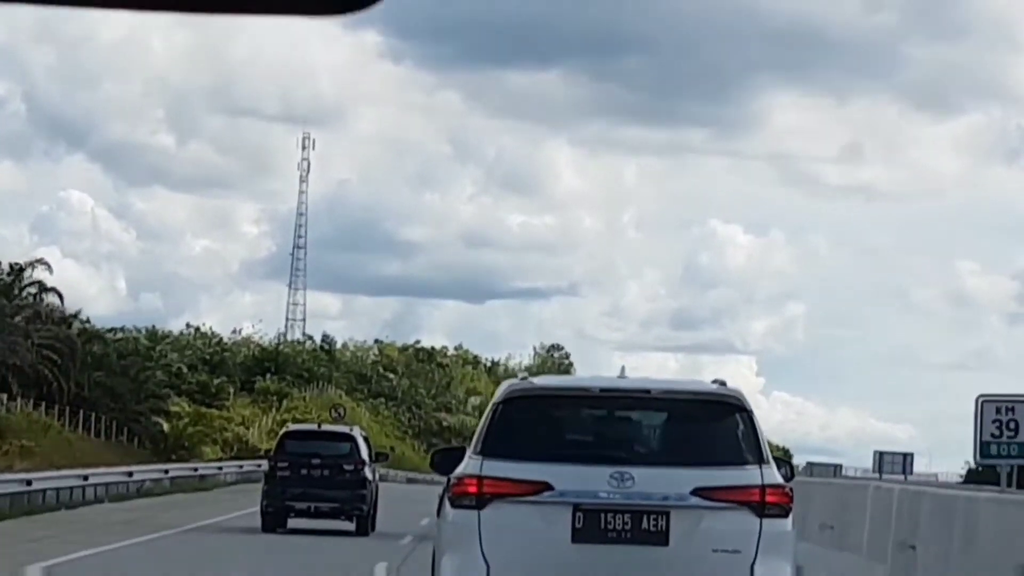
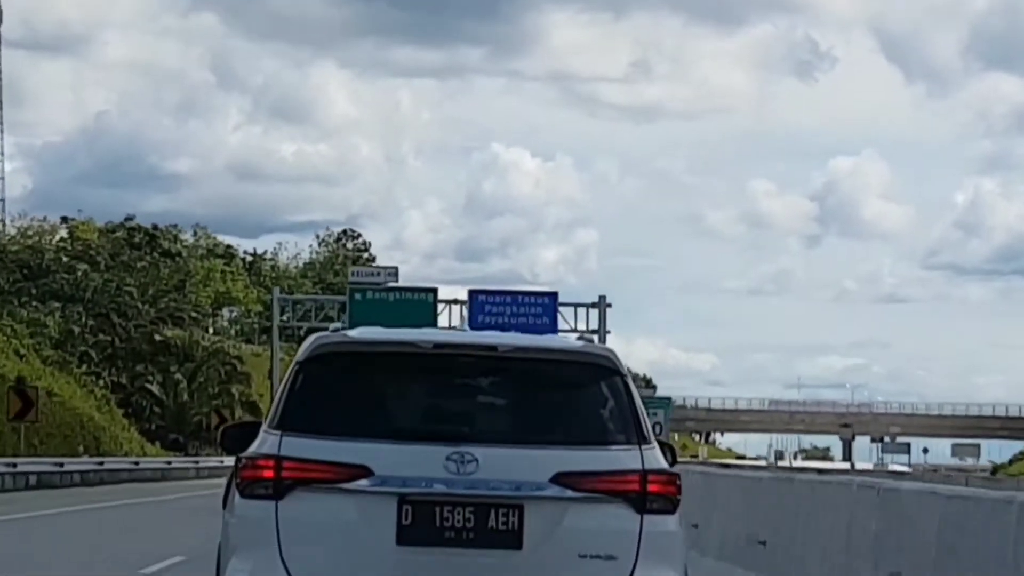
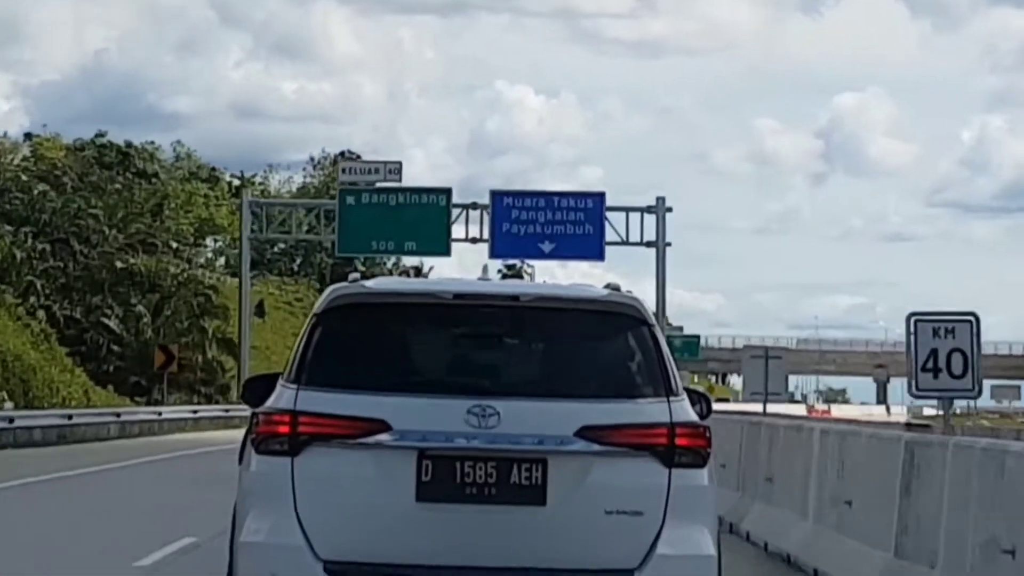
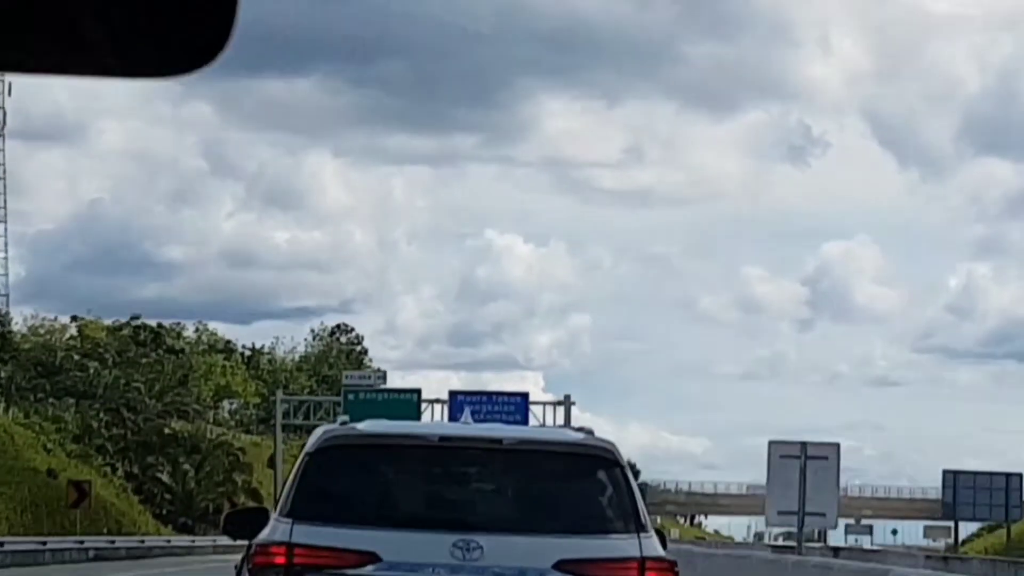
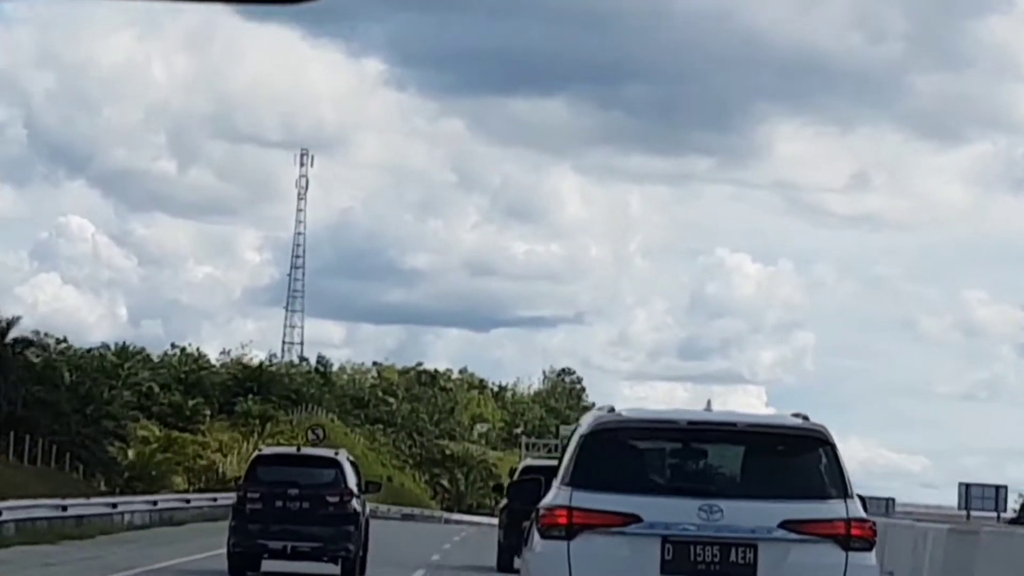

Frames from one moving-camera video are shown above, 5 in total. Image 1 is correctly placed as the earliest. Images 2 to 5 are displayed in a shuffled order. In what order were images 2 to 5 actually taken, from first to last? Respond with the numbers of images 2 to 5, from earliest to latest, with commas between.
5, 4, 2, 3
